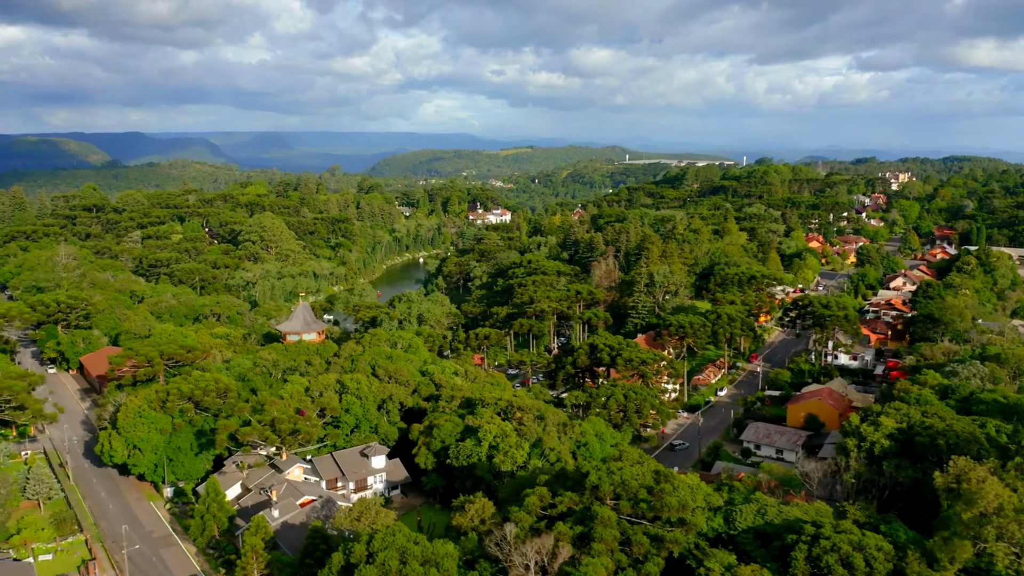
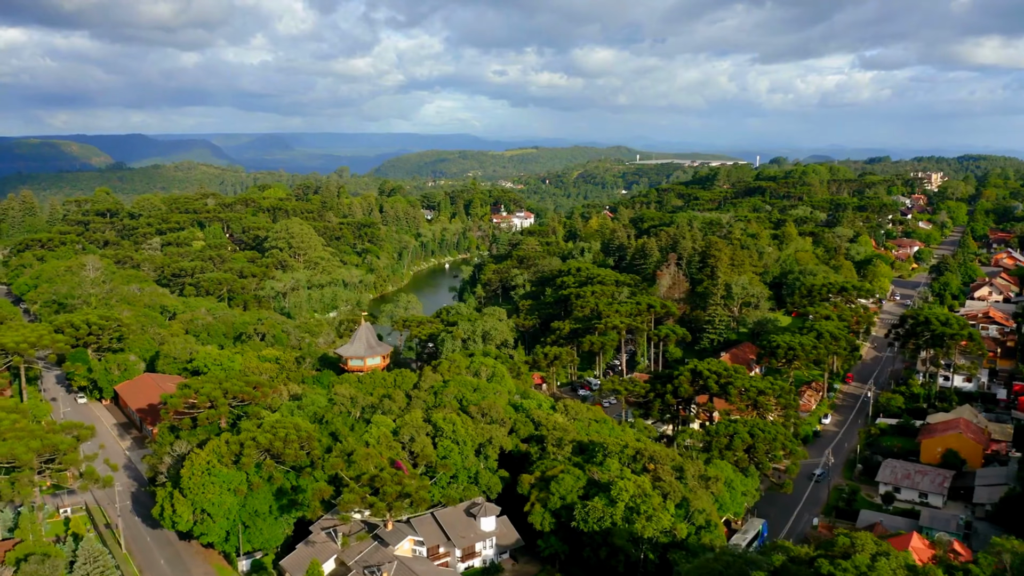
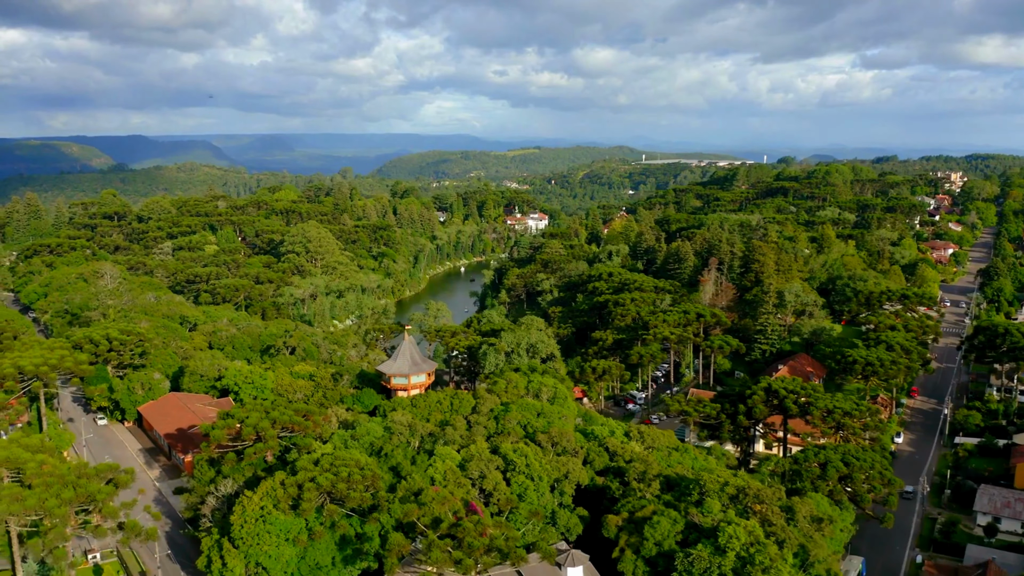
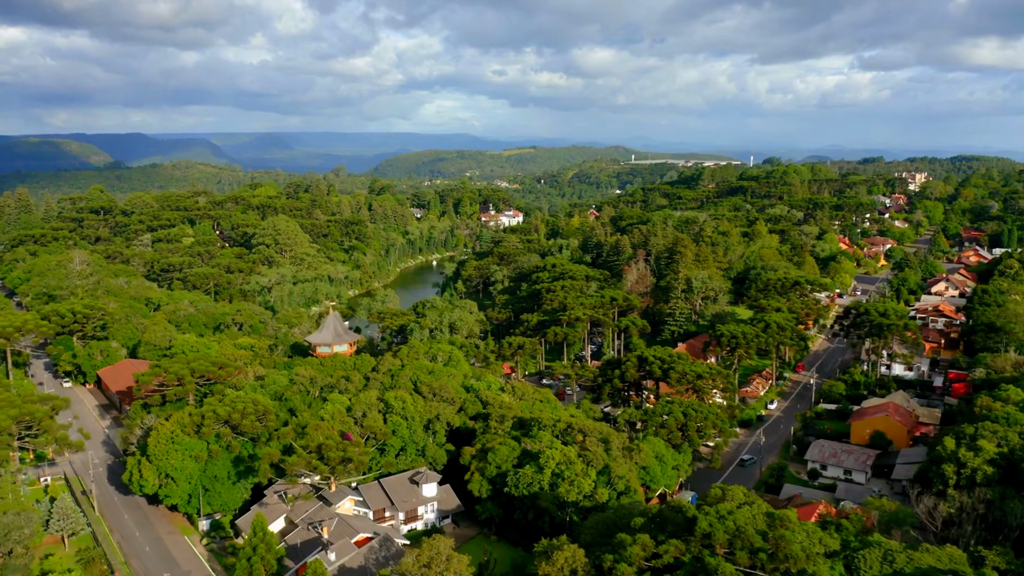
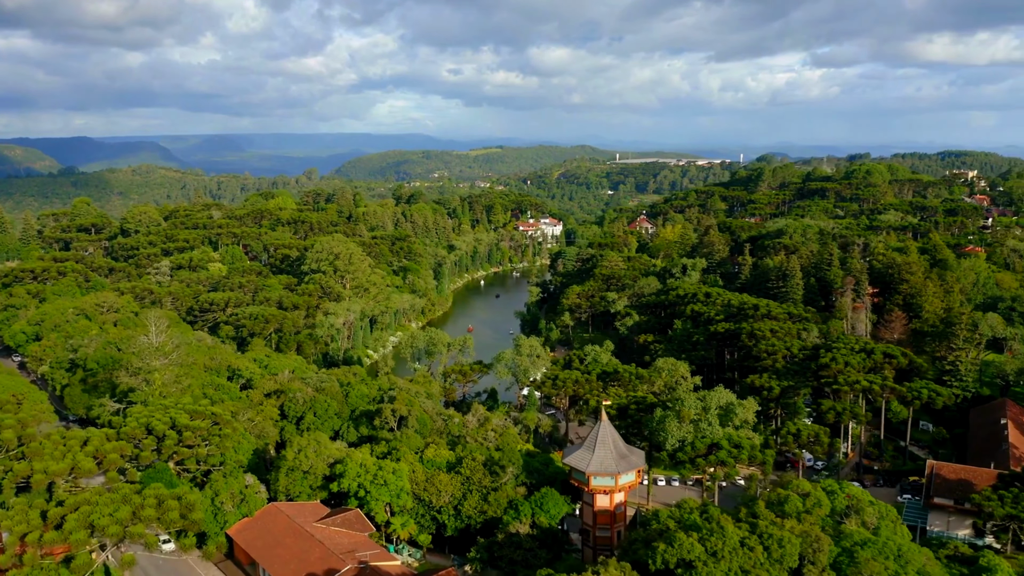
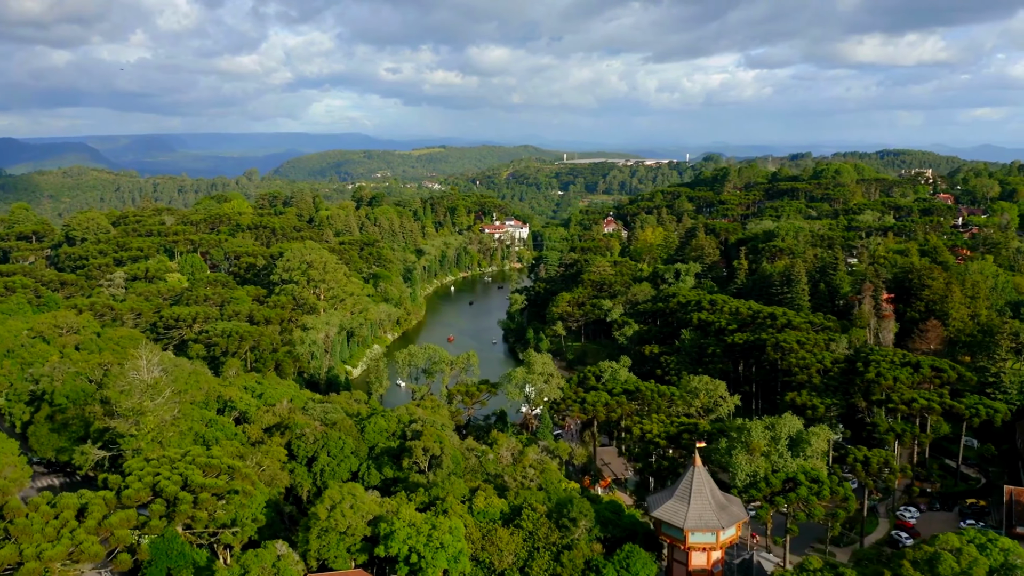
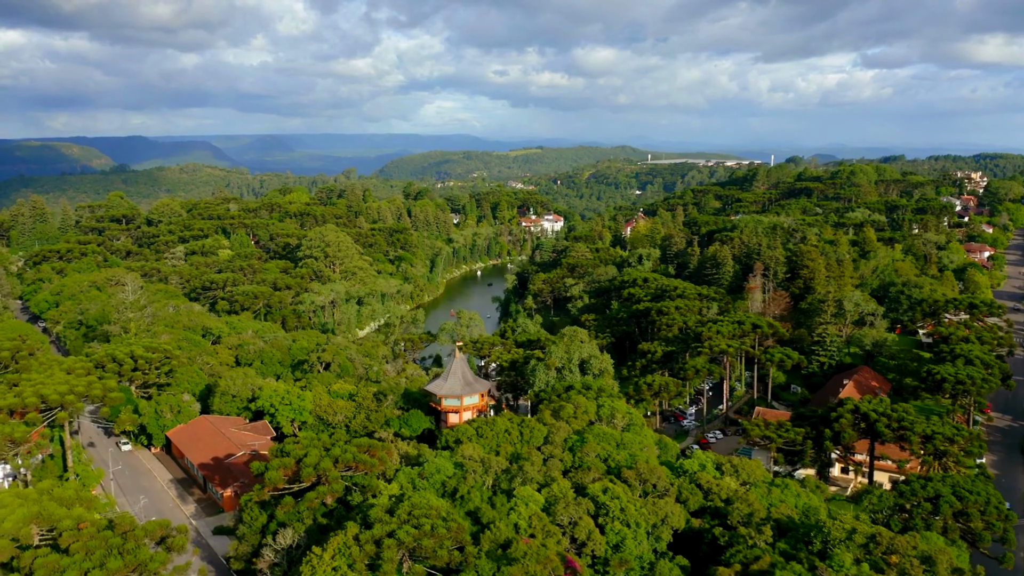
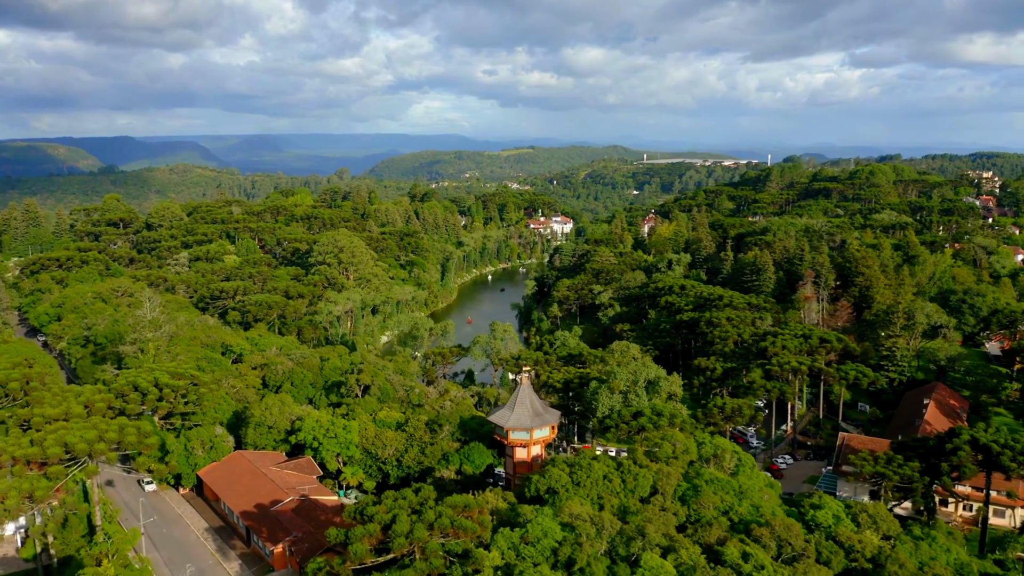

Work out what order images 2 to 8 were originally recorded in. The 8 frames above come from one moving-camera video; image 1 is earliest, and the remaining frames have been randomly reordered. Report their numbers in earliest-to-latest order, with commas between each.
4, 2, 3, 7, 8, 5, 6
